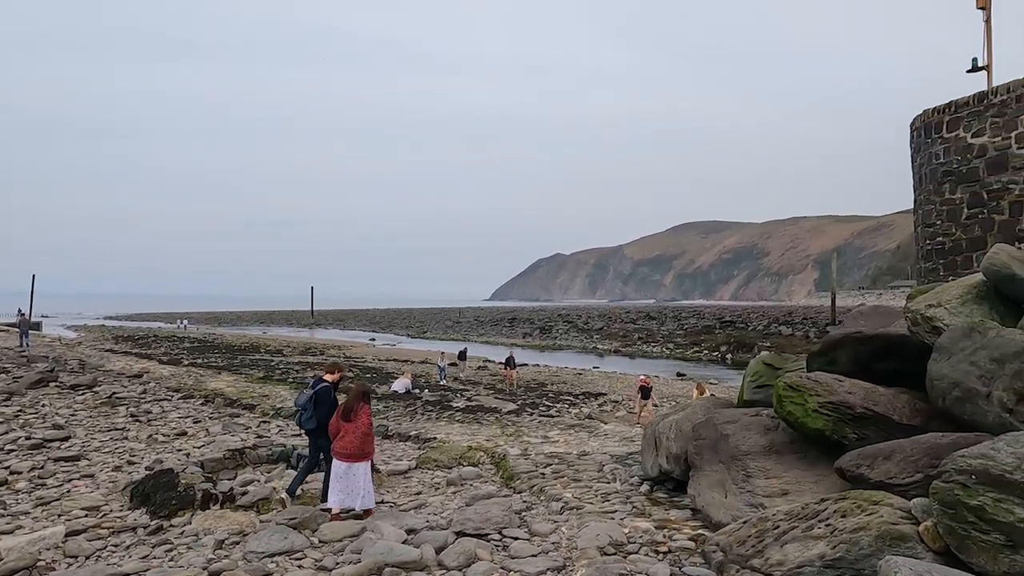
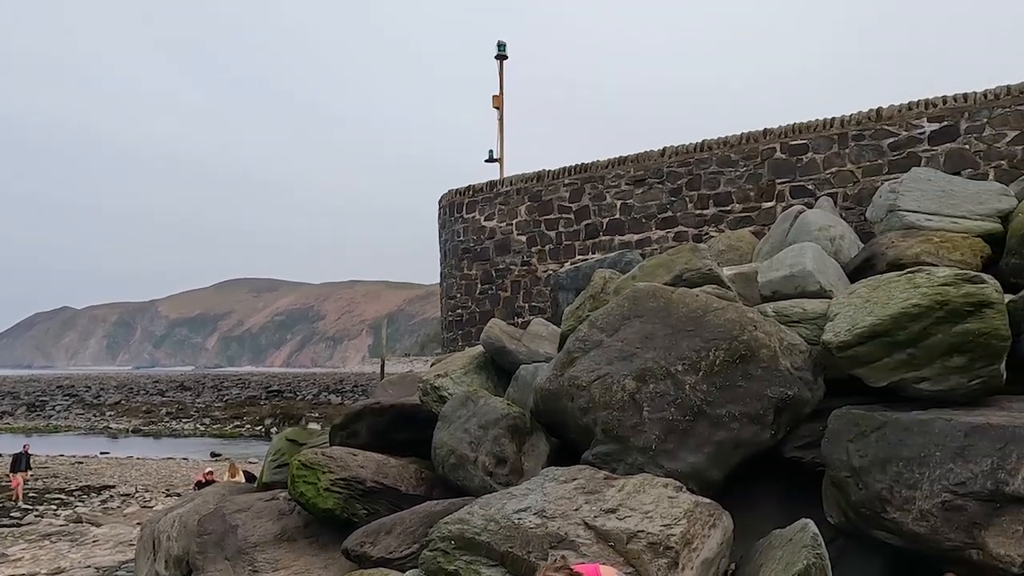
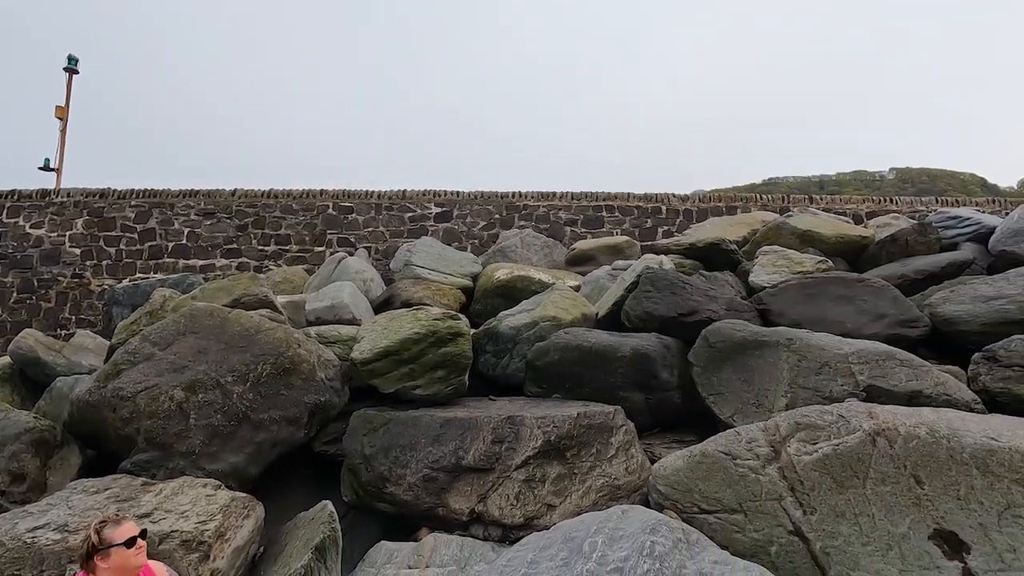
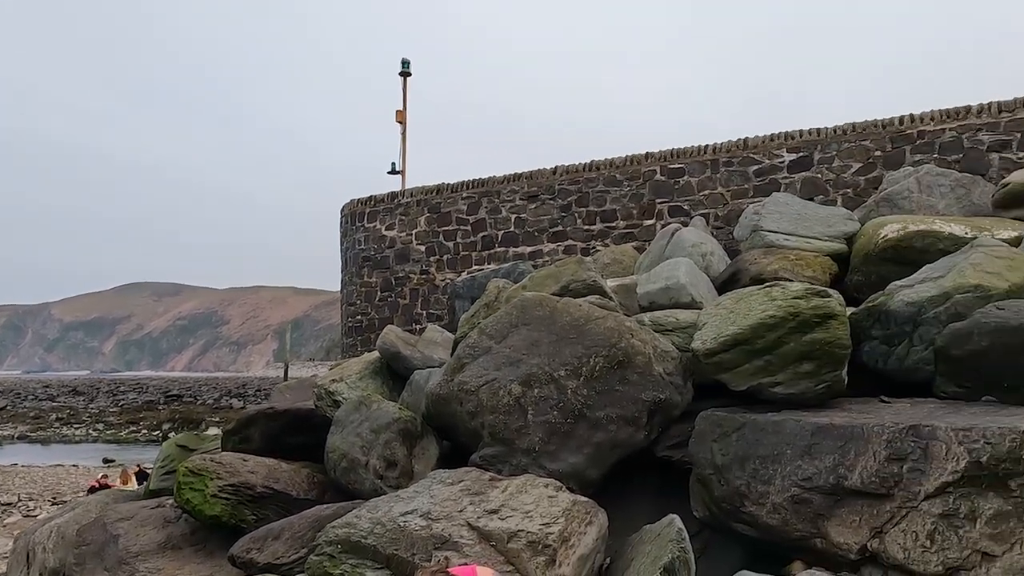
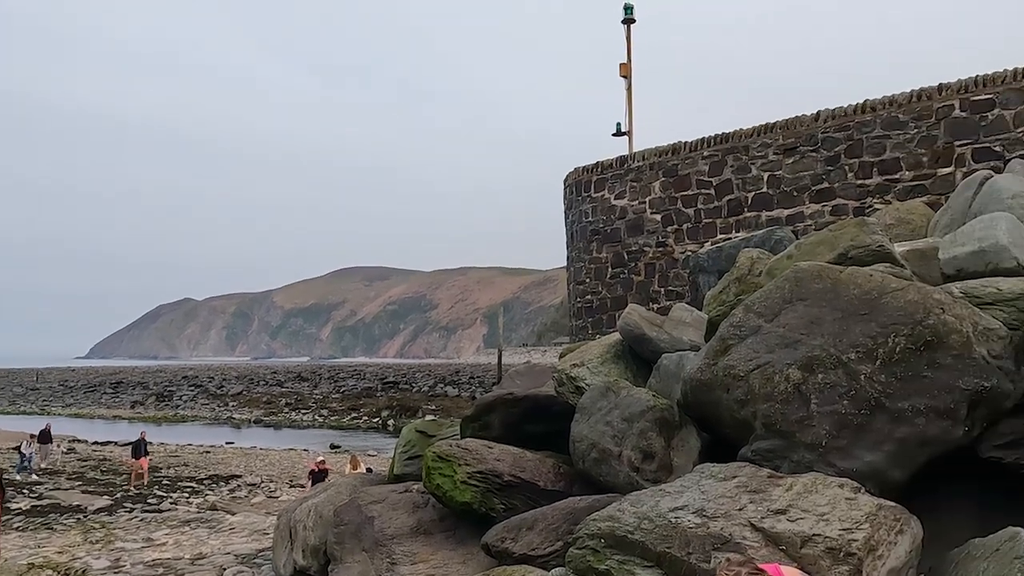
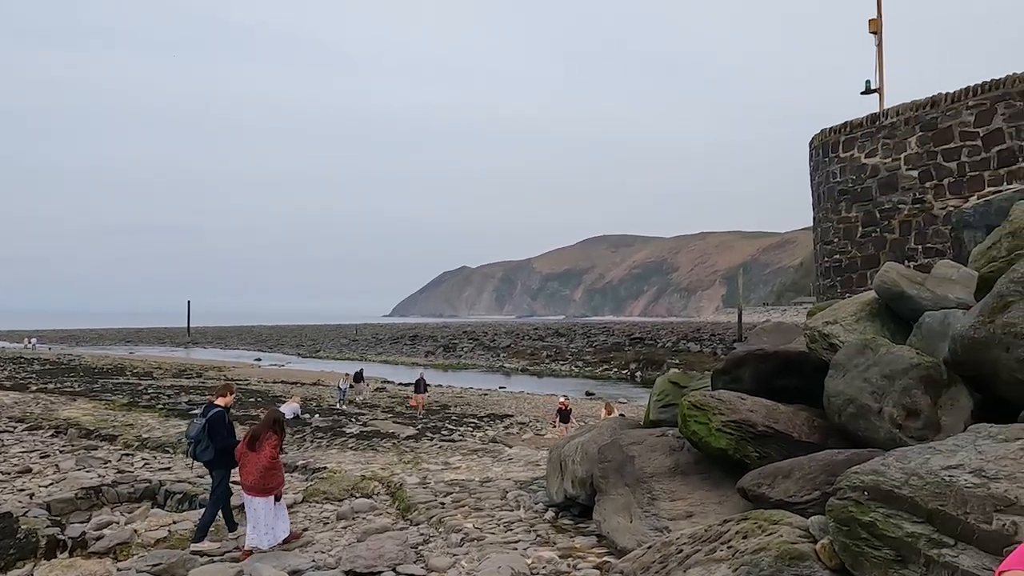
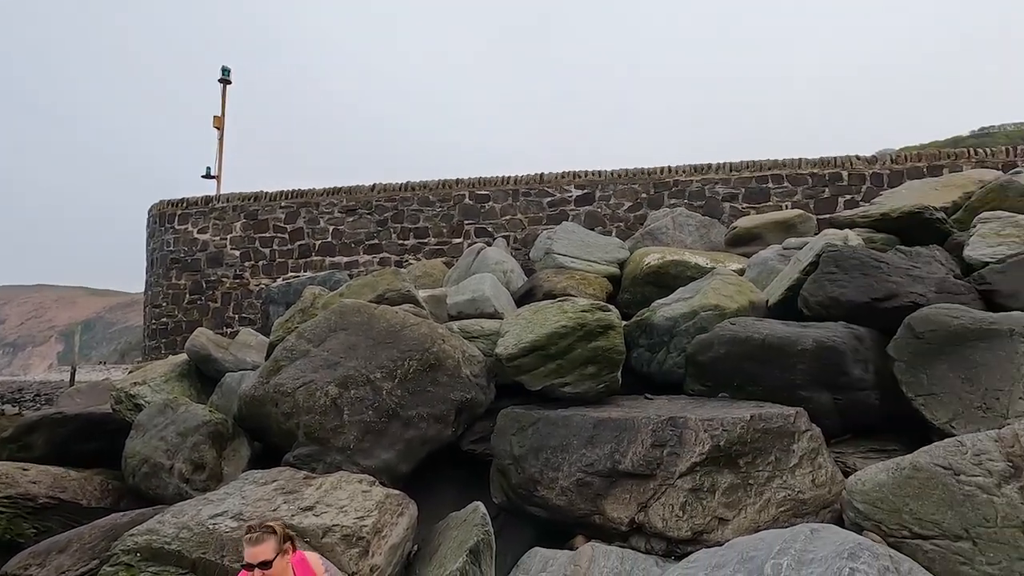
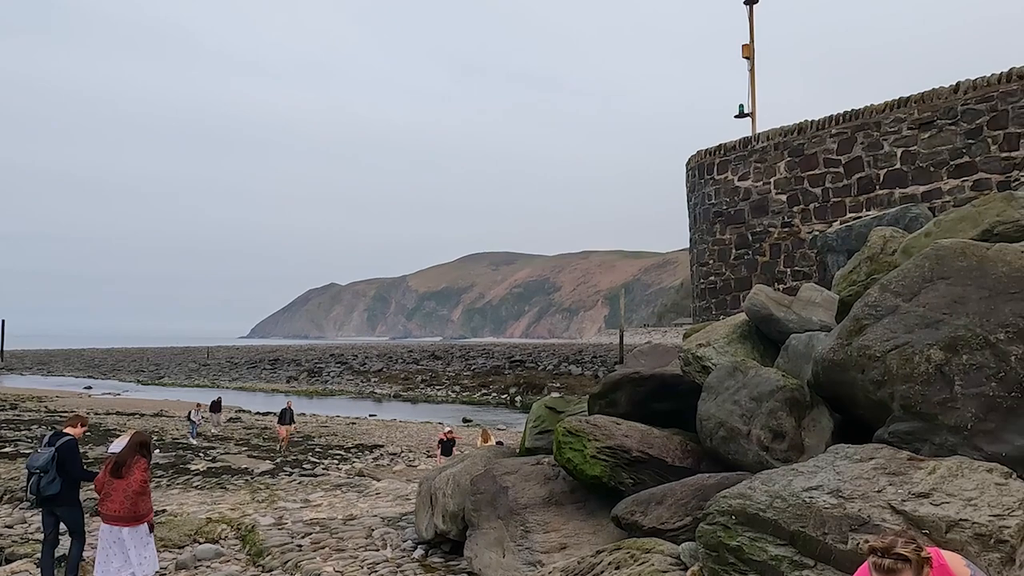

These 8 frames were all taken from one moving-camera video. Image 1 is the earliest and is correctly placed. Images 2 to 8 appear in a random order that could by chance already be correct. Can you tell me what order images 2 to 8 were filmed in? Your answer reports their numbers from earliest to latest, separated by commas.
6, 8, 5, 2, 4, 7, 3
